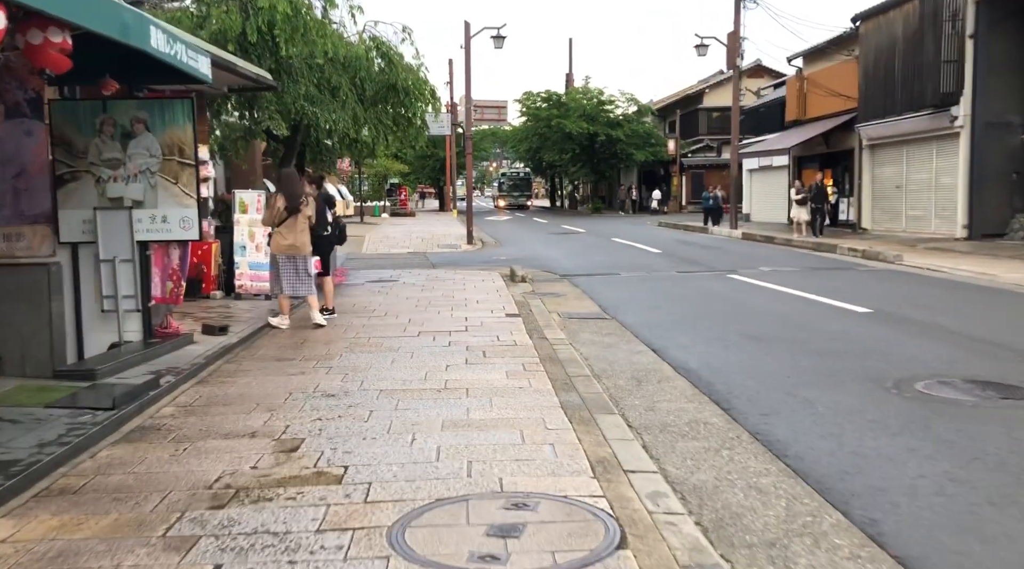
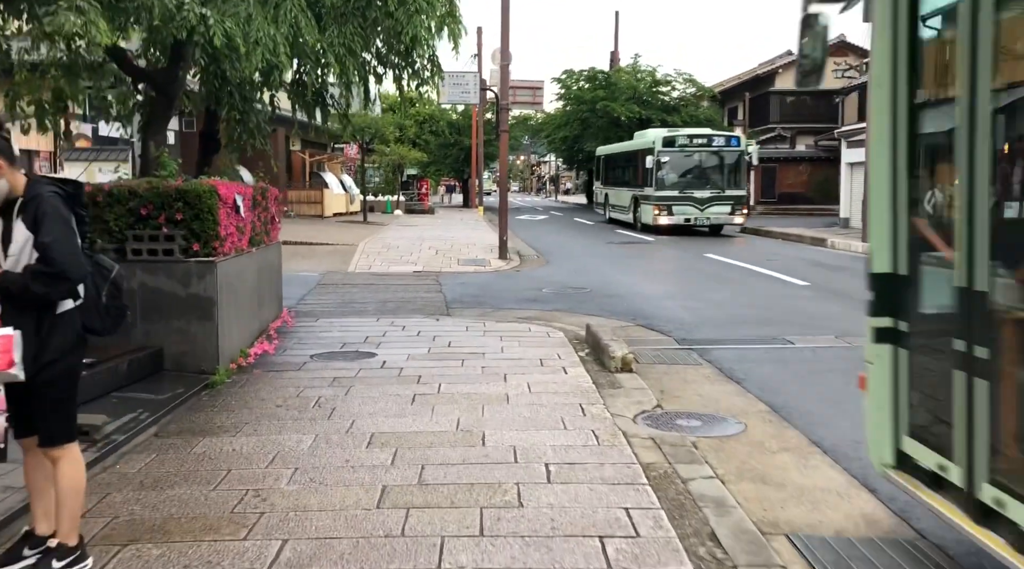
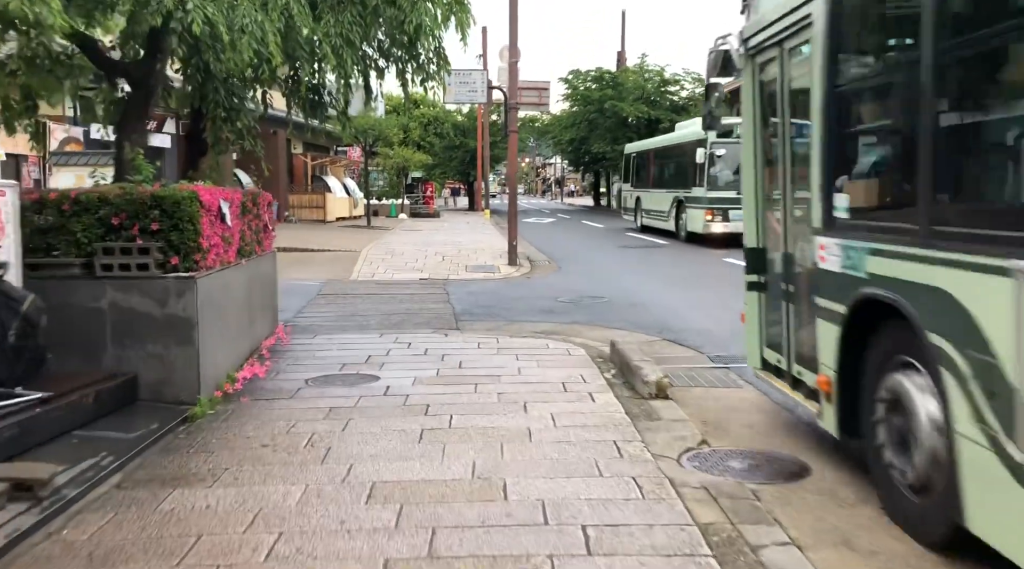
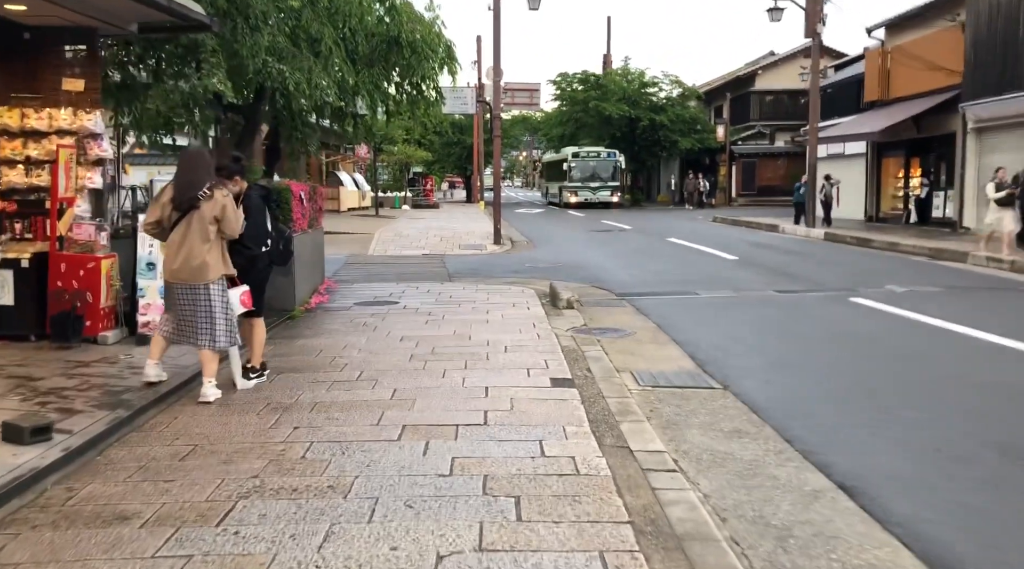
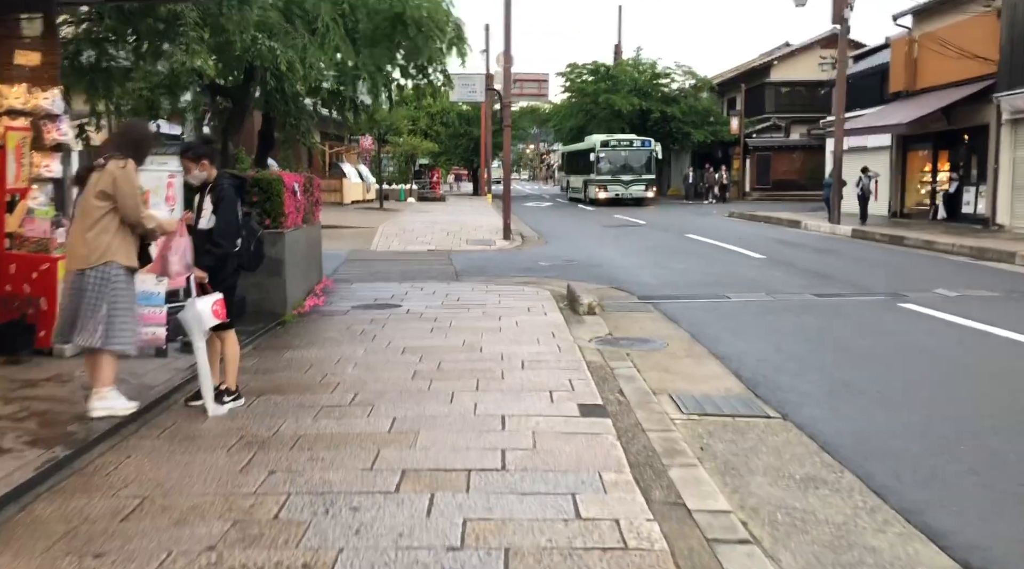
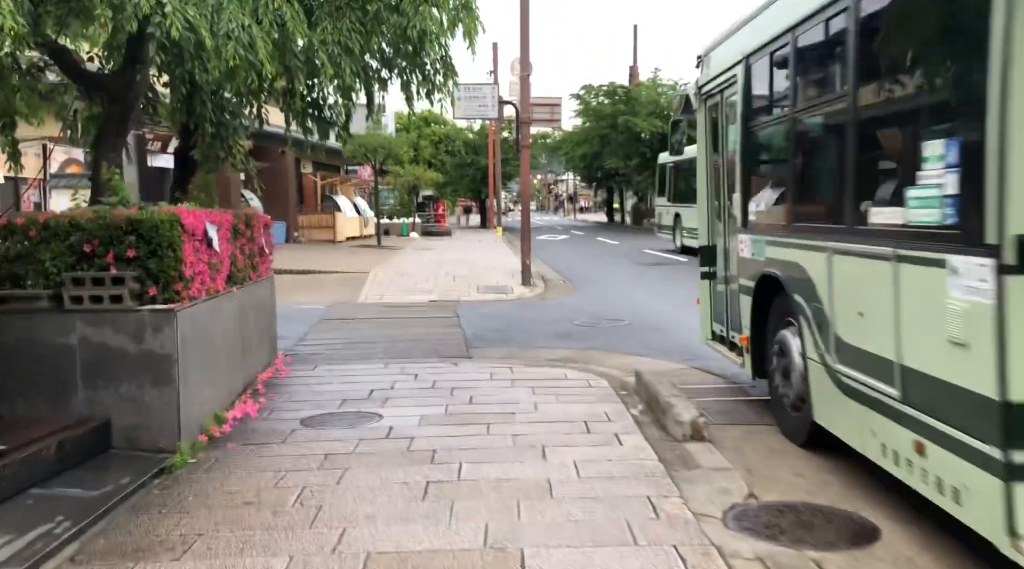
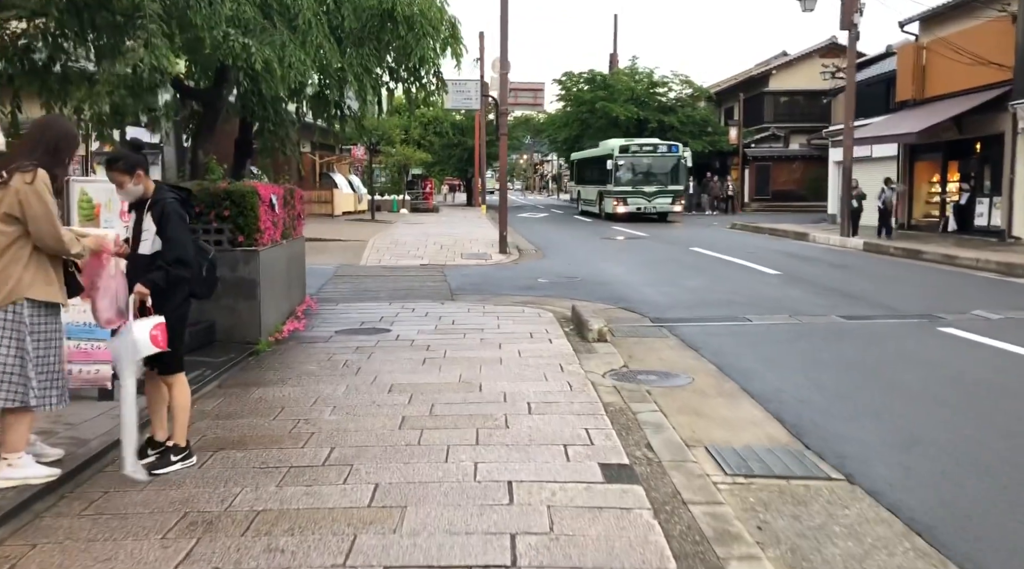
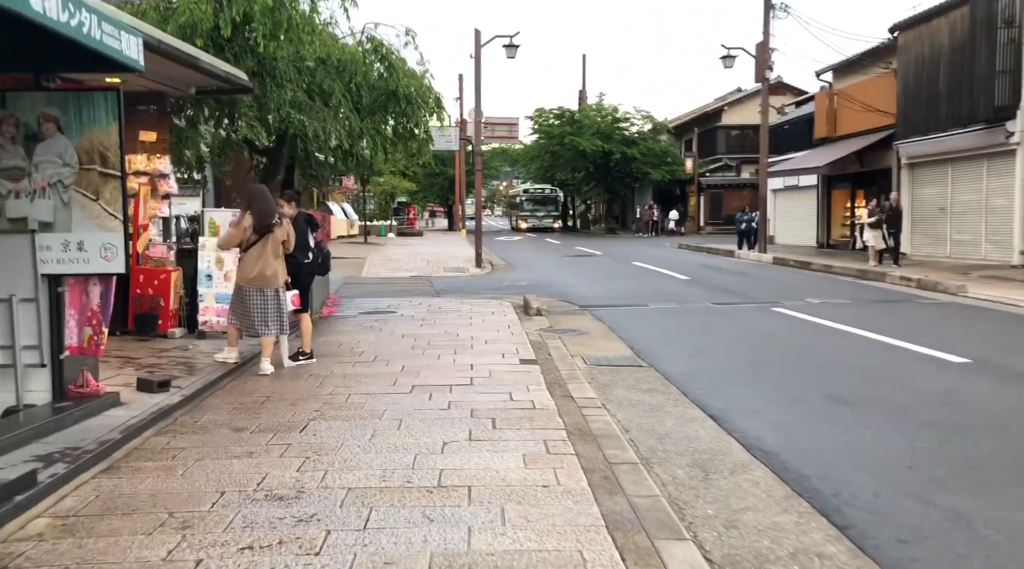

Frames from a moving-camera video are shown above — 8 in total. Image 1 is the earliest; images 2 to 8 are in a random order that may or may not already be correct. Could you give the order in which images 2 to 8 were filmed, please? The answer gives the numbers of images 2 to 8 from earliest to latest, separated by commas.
8, 4, 5, 7, 2, 3, 6
